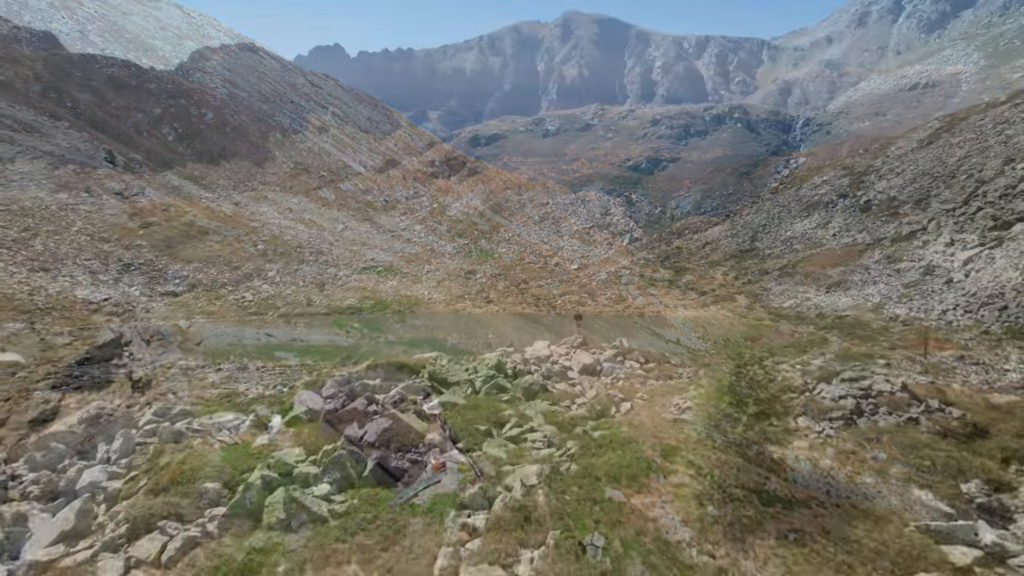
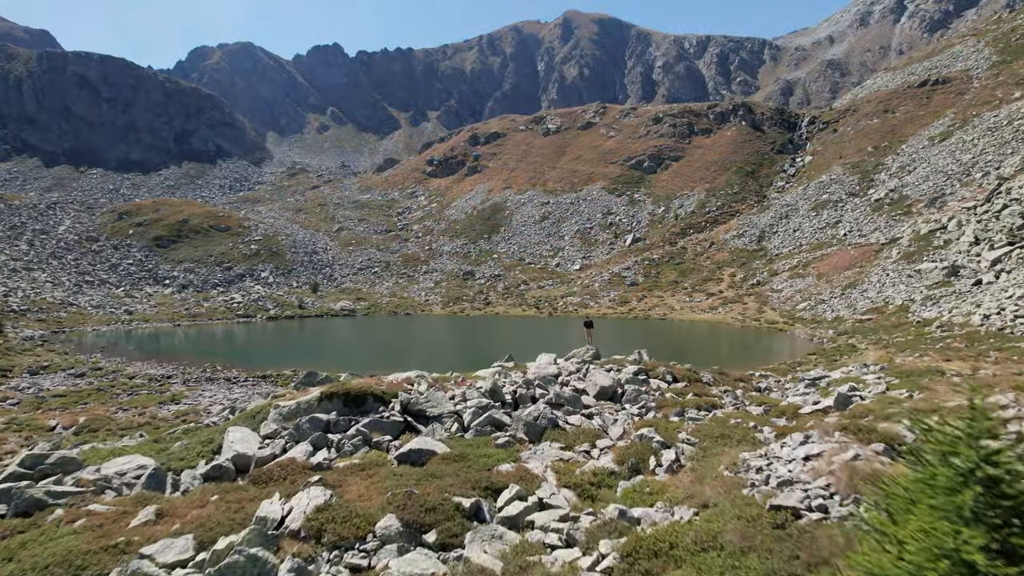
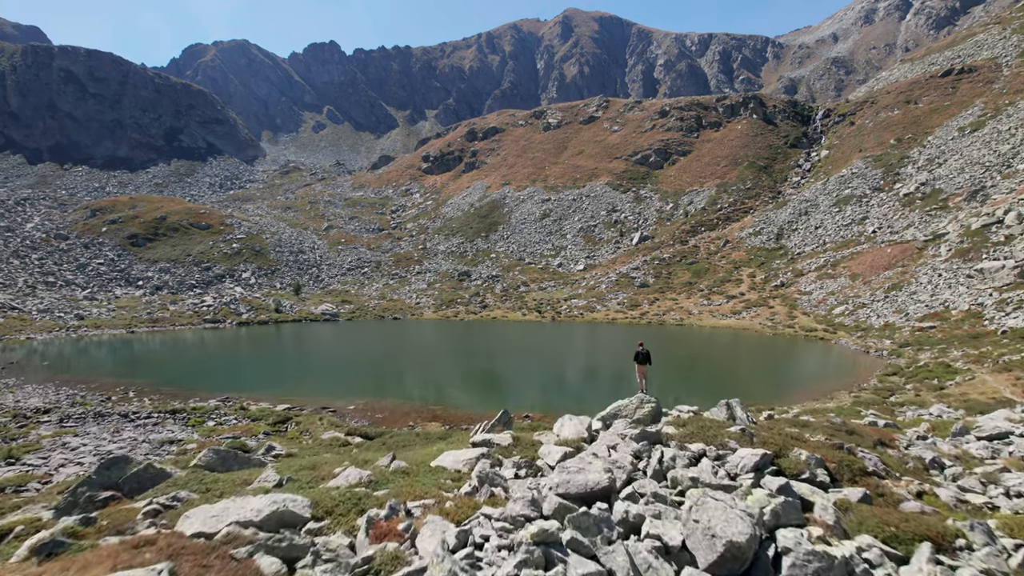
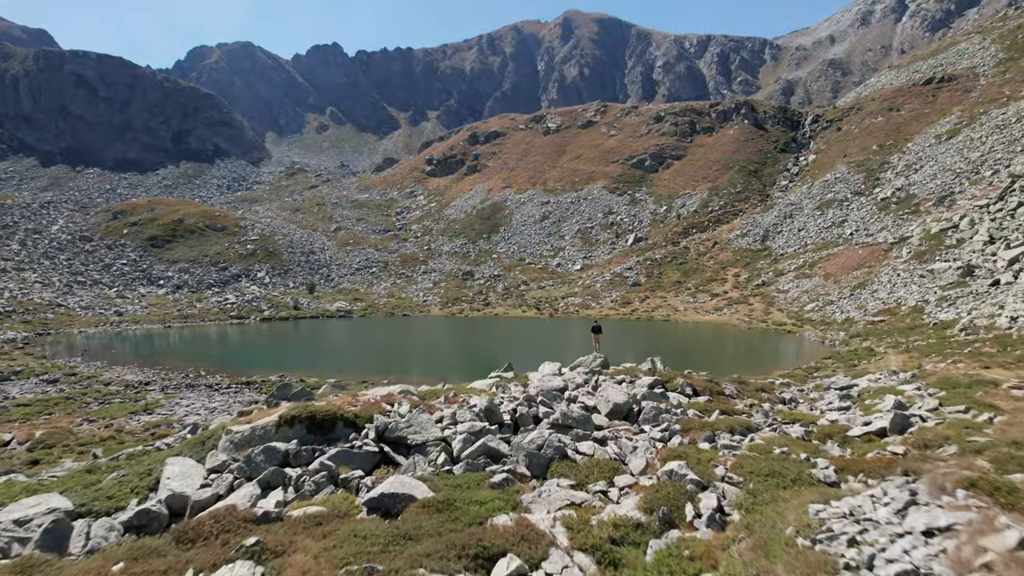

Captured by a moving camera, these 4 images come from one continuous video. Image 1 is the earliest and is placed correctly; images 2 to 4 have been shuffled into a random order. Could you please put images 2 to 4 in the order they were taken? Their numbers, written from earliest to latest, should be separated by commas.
2, 4, 3
